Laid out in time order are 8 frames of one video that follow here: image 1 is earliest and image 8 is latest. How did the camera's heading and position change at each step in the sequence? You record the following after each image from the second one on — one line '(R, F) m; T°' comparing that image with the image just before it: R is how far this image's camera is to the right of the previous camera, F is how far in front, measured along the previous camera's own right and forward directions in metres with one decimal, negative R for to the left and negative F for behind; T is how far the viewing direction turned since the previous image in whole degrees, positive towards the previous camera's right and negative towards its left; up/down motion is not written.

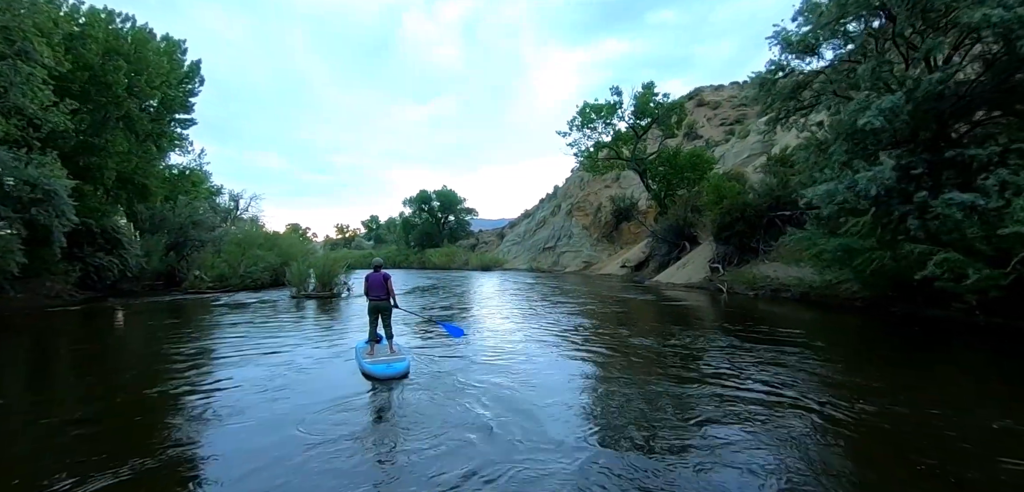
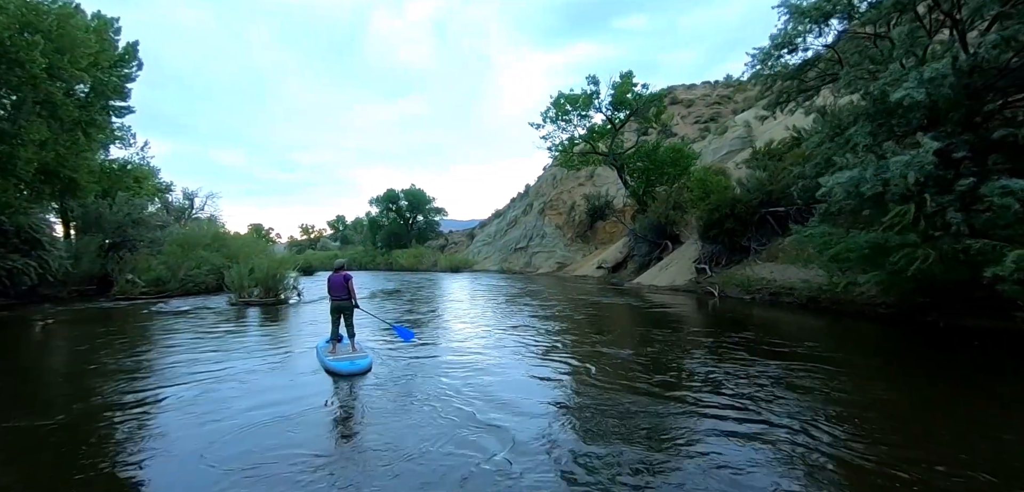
(+0.1, +1.9) m; +3°
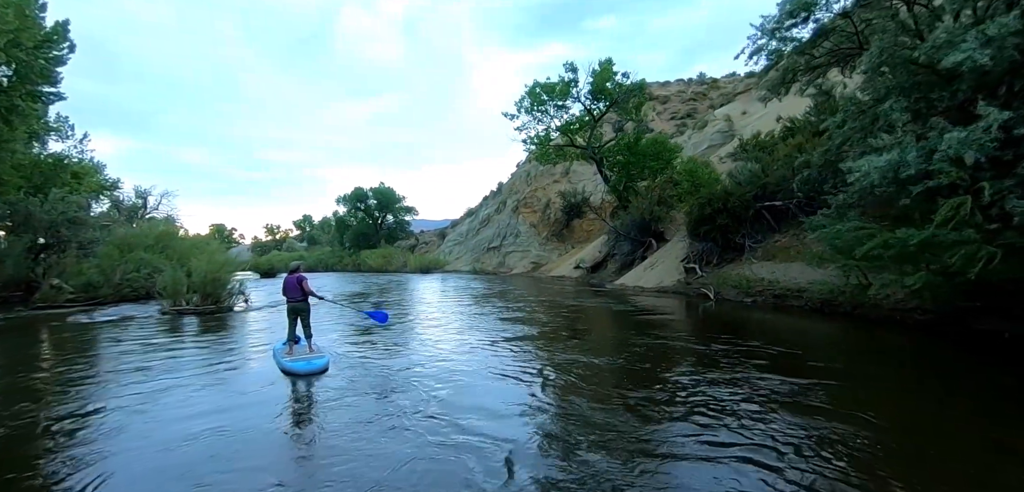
(0.0, +1.7) m; +3°
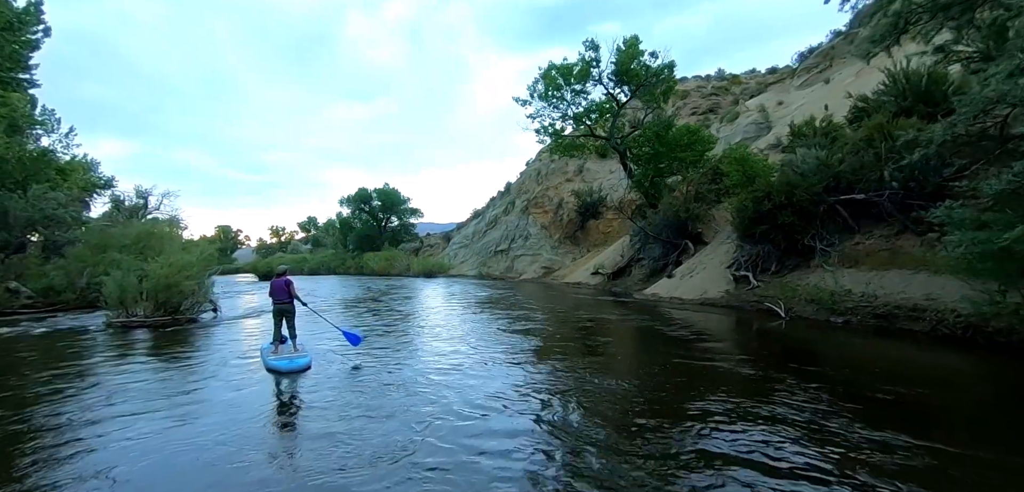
(-0.2, +2.8) m; -1°
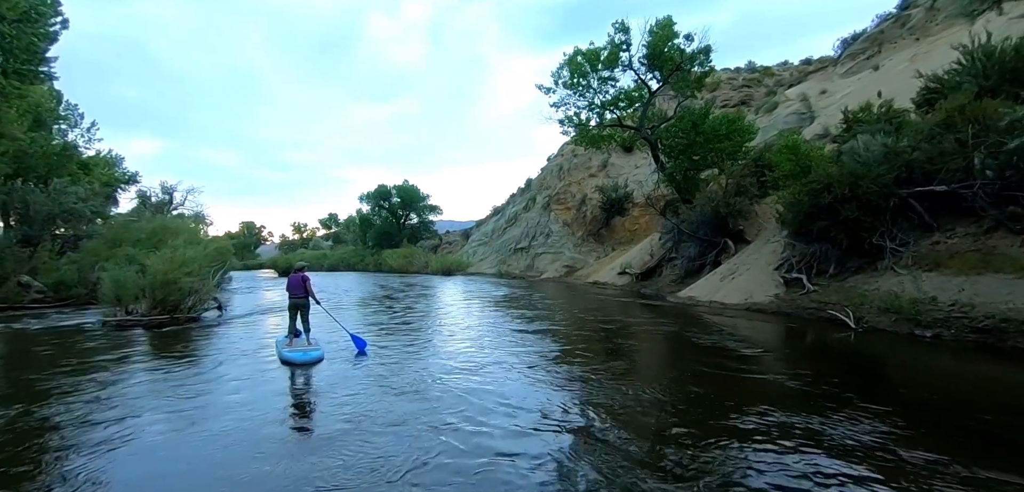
(-0.1, +1.3) m; -2°
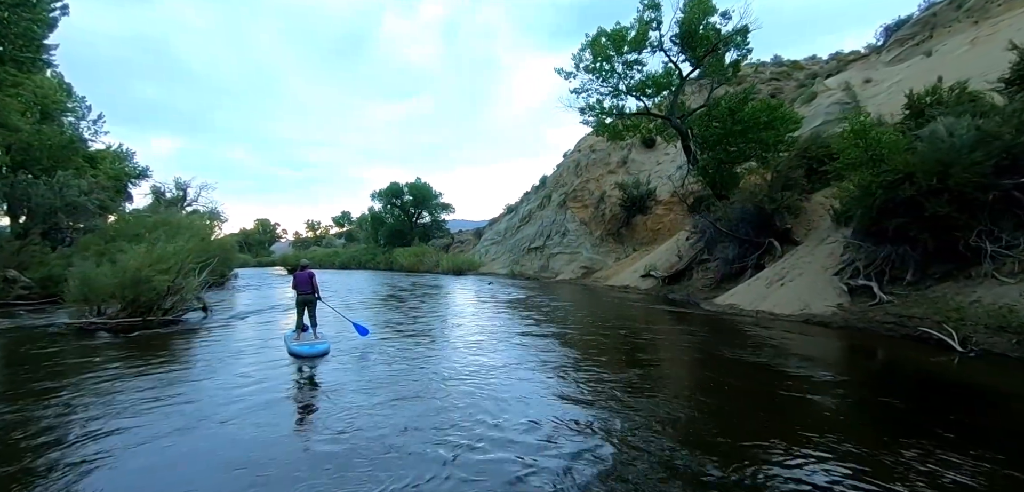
(-0.1, +1.7) m; -2°
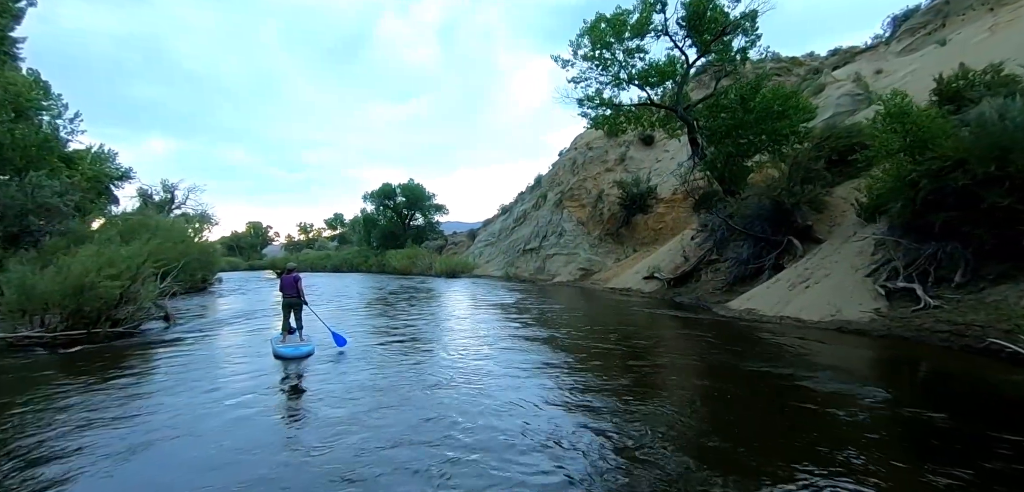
(0.0, +1.3) m; +1°
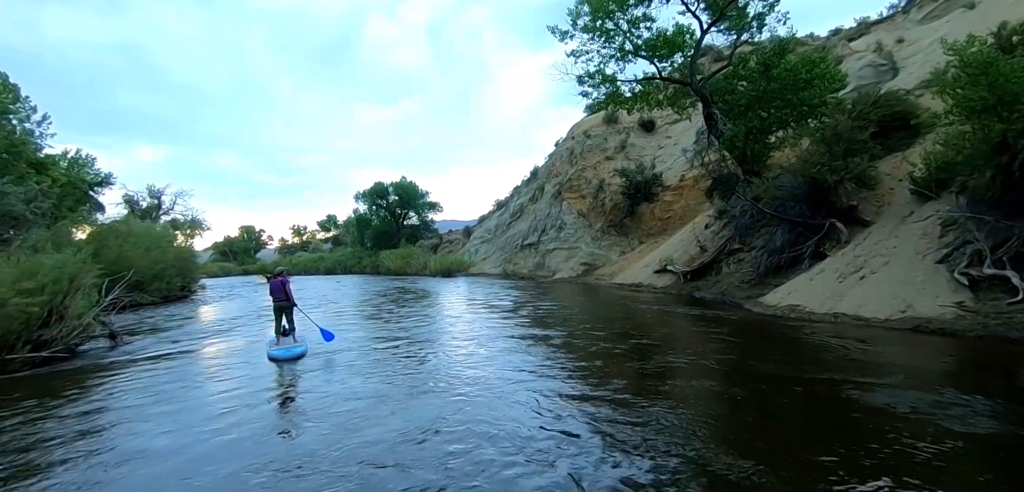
(0.0, +1.8) m; 0°
